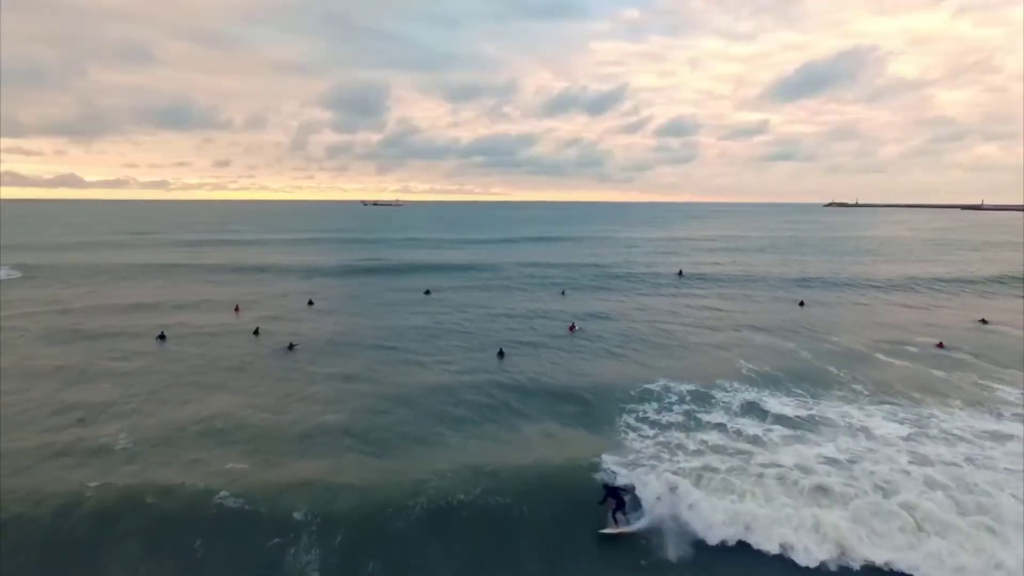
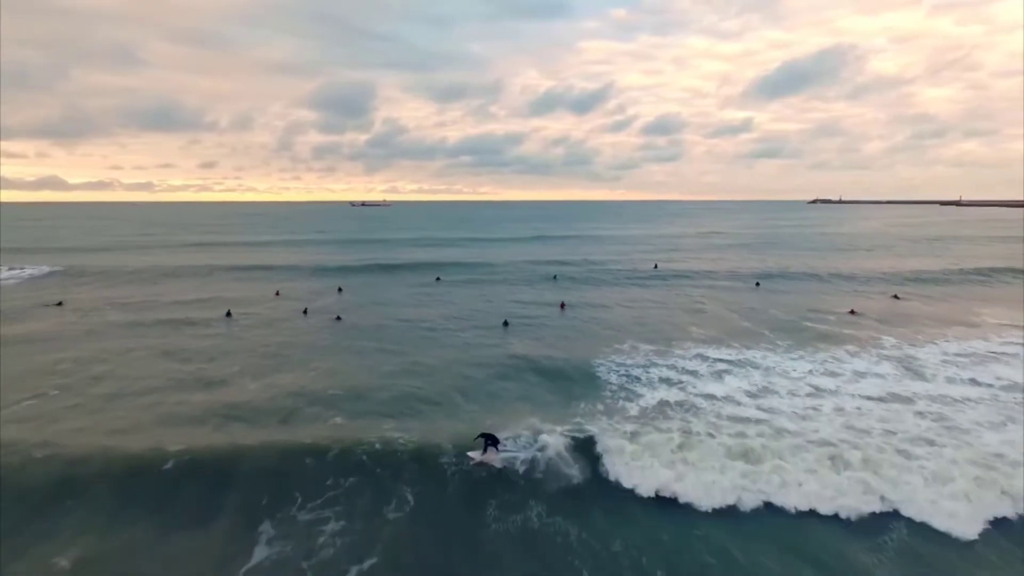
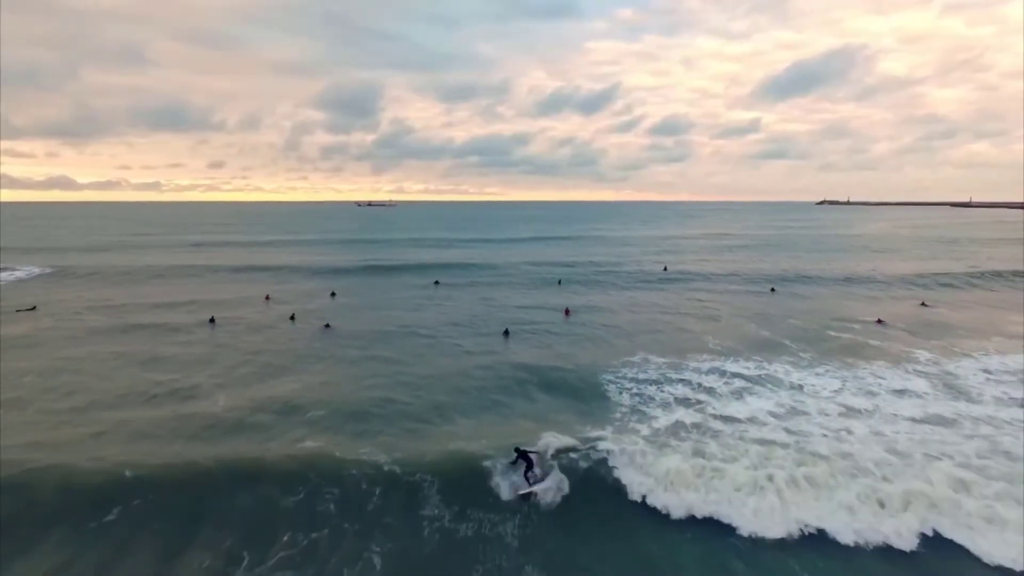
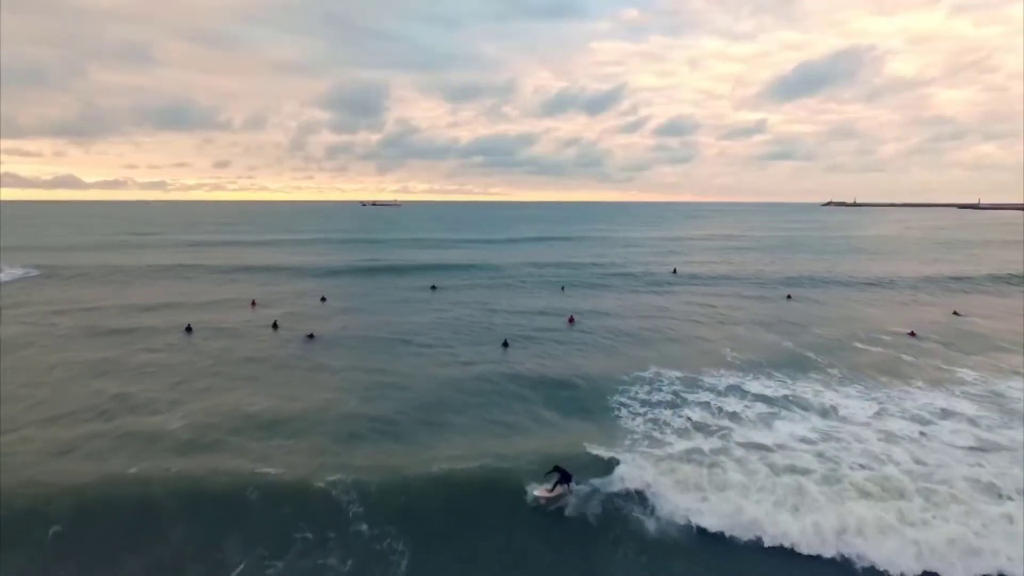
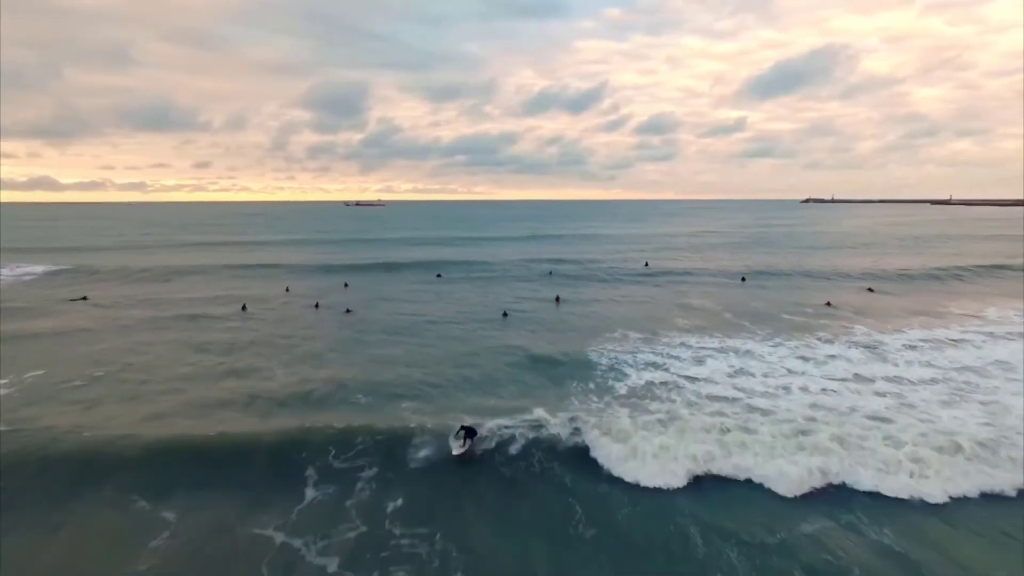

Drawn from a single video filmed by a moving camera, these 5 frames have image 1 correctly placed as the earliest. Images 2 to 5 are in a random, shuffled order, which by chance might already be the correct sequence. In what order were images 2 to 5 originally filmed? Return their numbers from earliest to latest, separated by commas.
4, 3, 2, 5
